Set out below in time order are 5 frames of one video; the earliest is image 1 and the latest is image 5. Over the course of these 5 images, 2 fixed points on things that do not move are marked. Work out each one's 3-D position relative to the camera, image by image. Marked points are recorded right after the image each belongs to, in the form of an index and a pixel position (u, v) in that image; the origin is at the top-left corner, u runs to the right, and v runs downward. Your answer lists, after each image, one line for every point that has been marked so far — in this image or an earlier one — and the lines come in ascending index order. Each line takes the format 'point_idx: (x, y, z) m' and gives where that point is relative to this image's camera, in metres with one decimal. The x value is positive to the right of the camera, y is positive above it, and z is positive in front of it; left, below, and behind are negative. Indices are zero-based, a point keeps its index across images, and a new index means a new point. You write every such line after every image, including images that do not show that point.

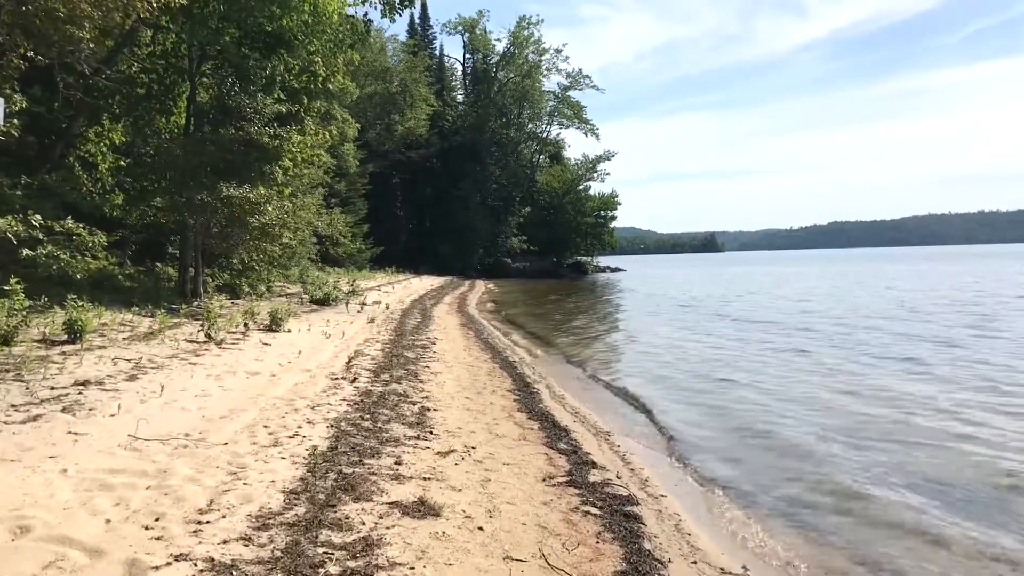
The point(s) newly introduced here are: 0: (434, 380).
0: (-1.2, -1.4, +8.7) m
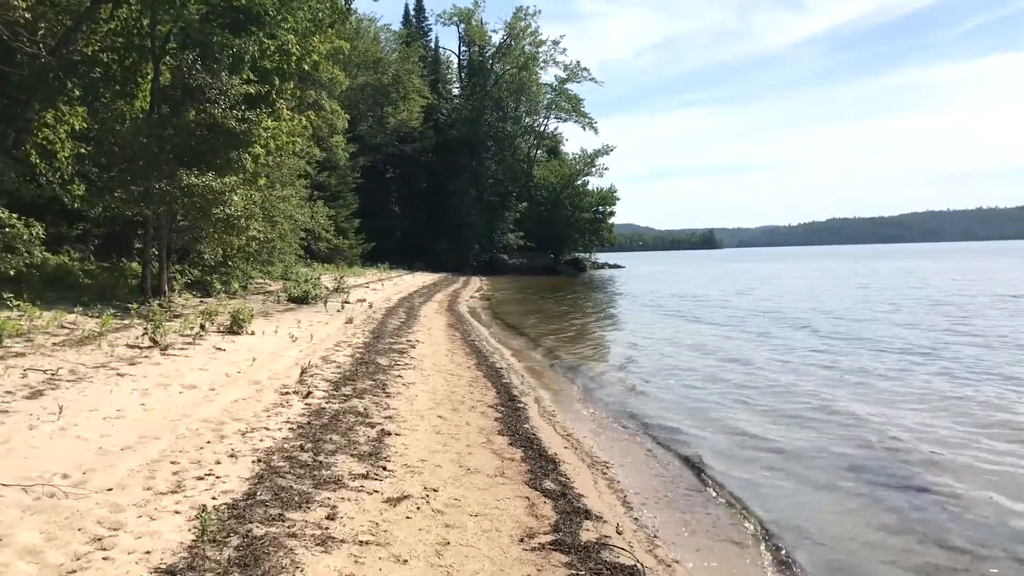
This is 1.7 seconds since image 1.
0: (-1.4, -1.3, +7.5) m
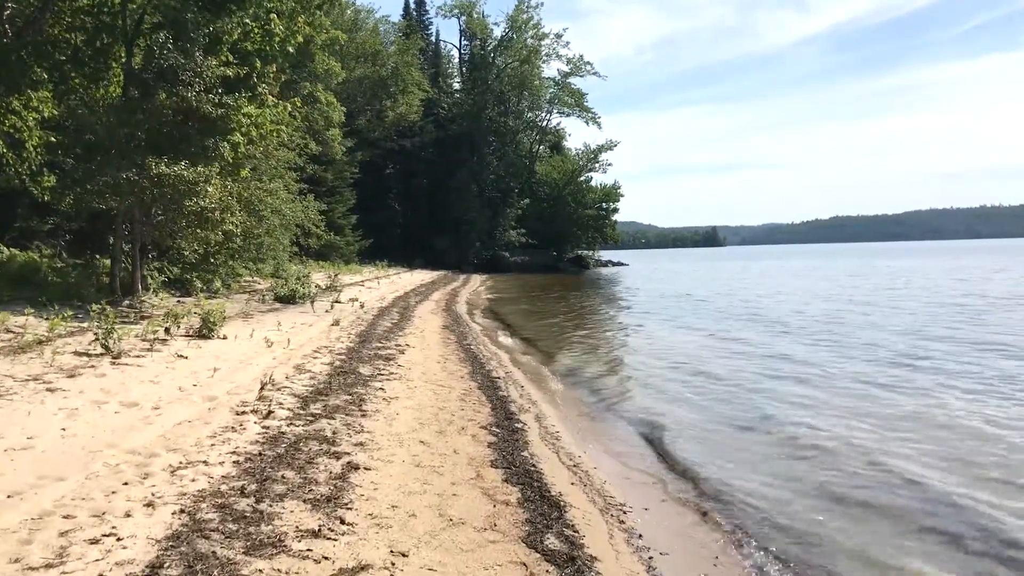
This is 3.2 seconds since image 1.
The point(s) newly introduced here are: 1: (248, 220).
0: (-1.4, -1.4, +6.4) m
1: (-7.1, +1.8, +15.8) m
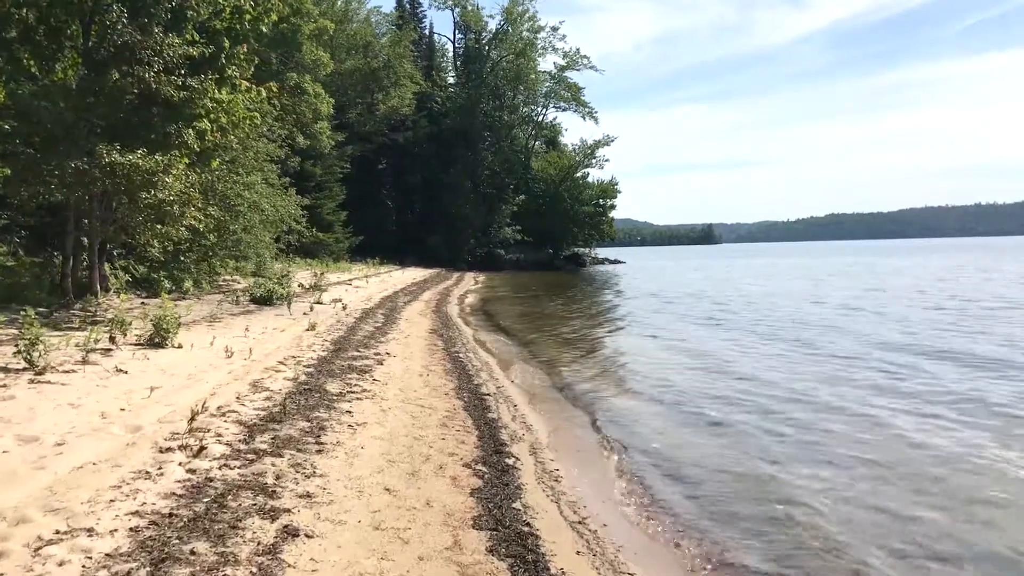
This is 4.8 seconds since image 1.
0: (-1.5, -1.4, +5.3) m
1: (-7.3, +1.8, +14.6) m
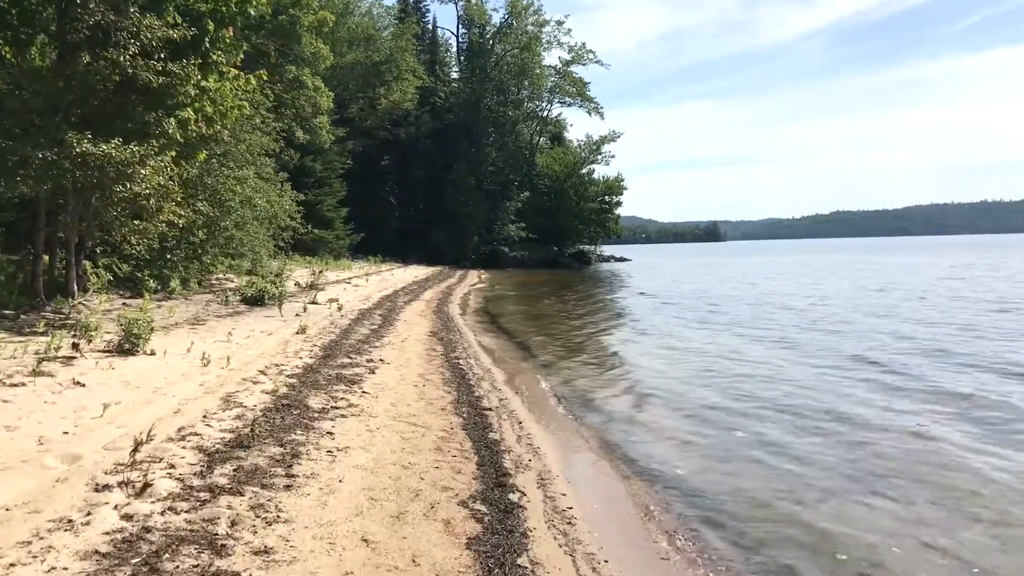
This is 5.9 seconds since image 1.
0: (-1.5, -1.4, +4.5) m
1: (-7.2, +1.8, +13.8) m
